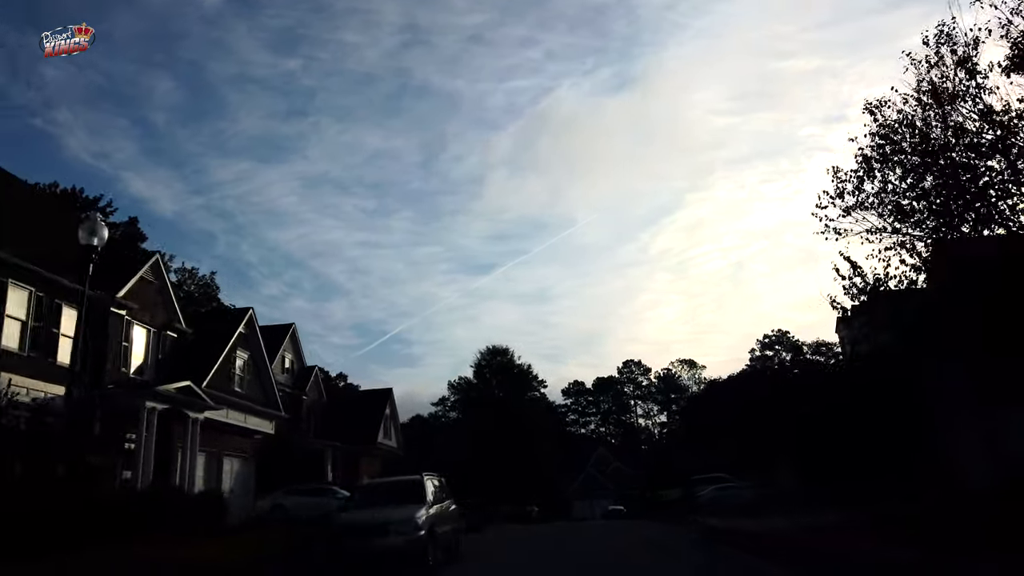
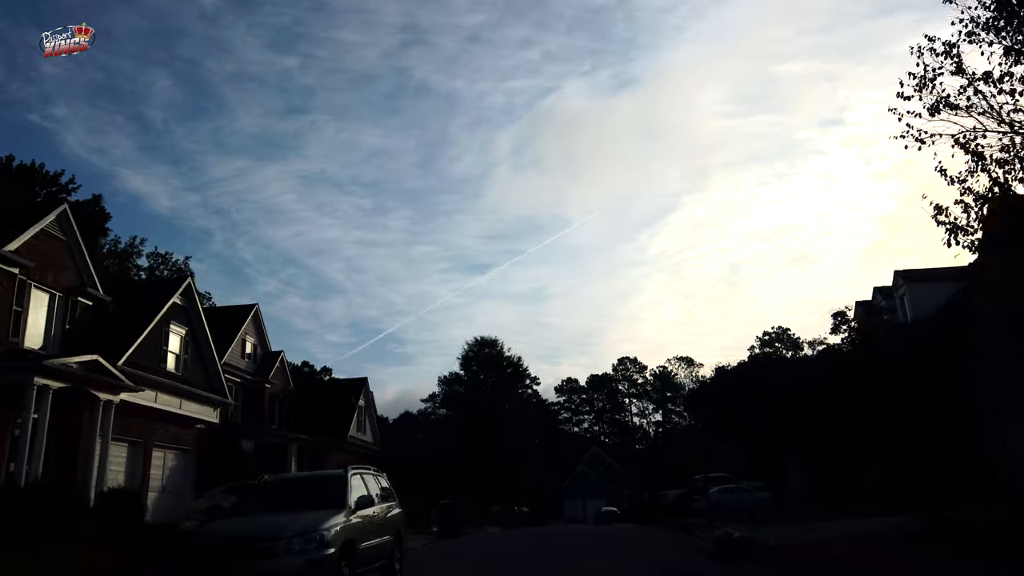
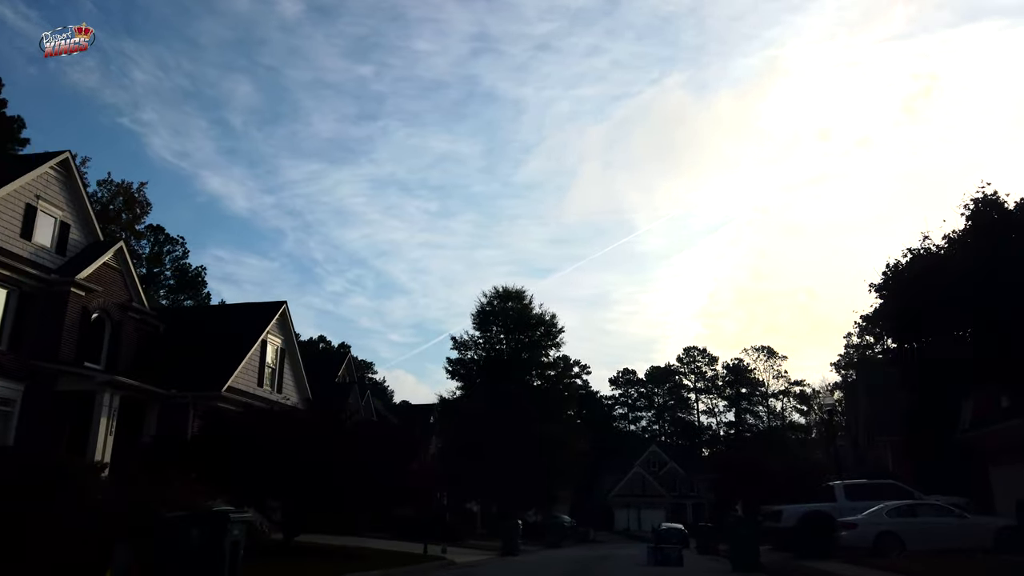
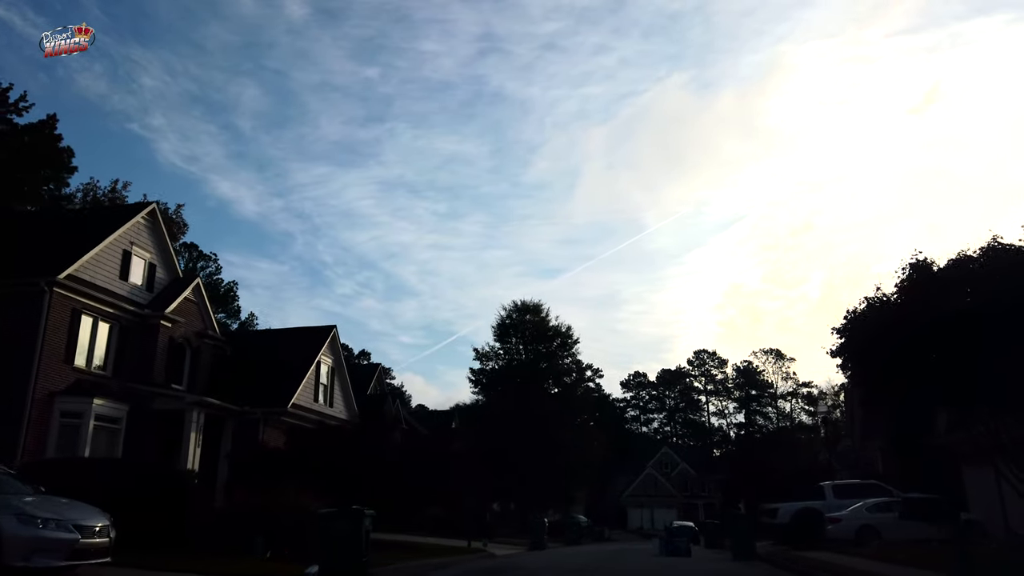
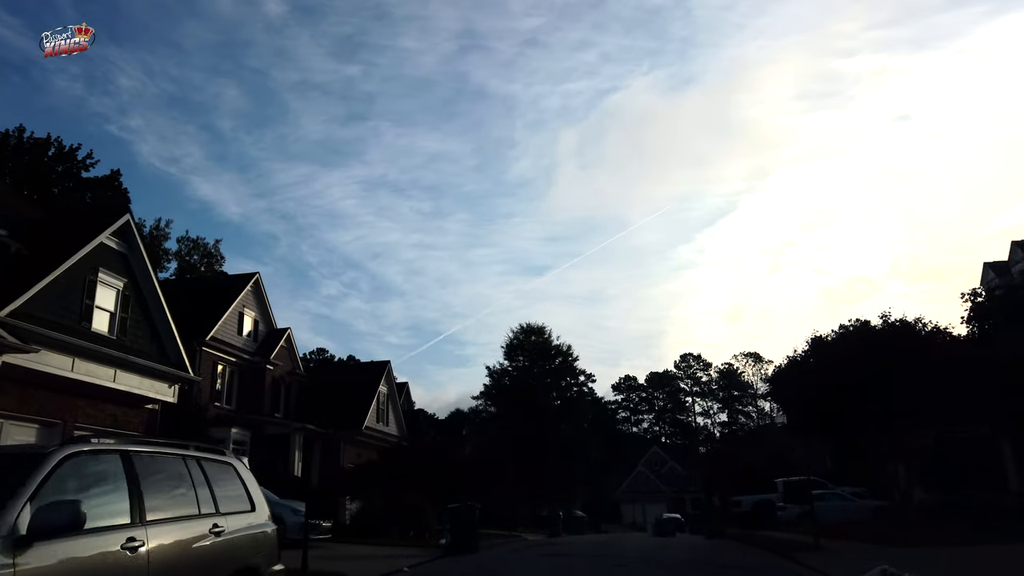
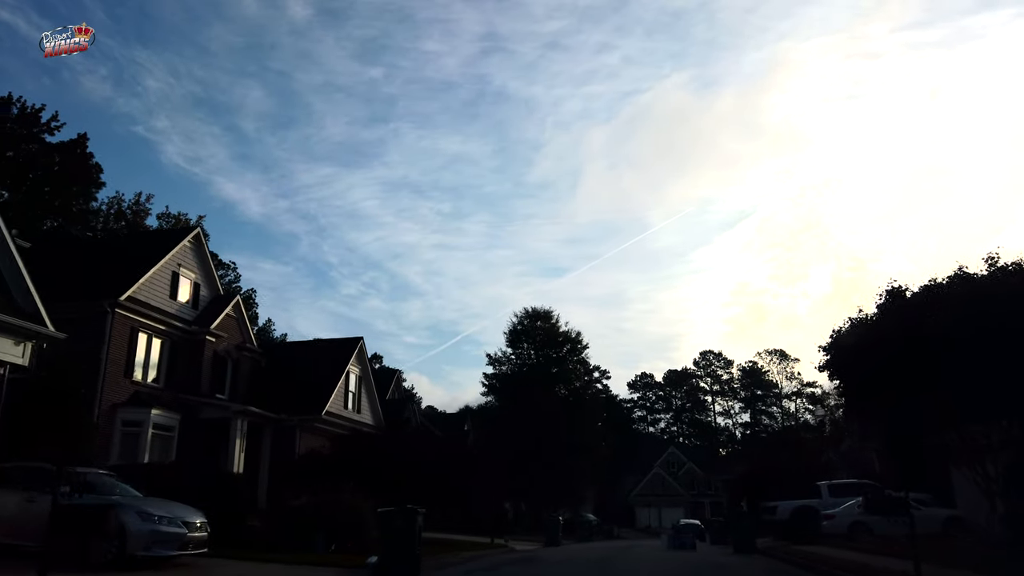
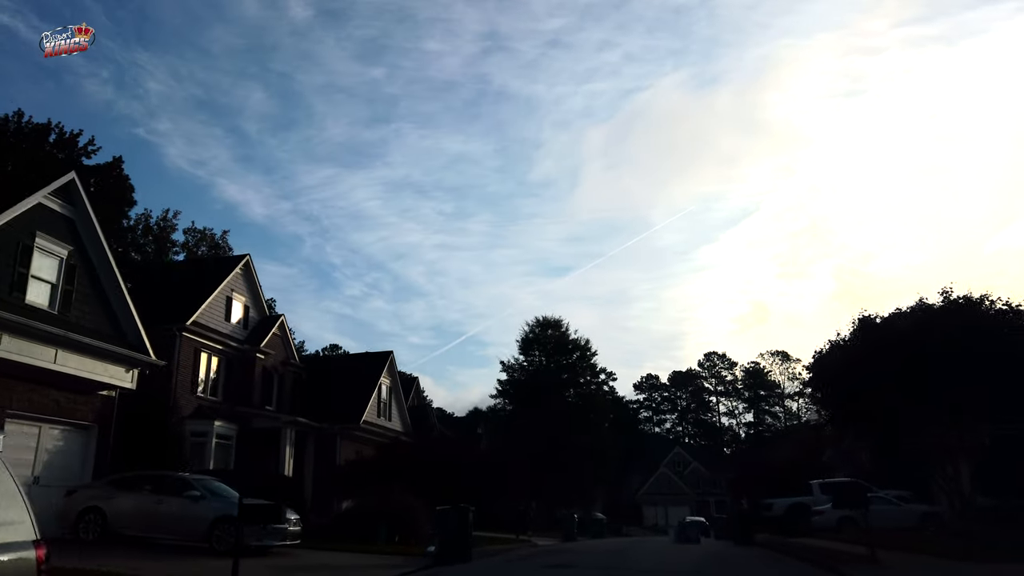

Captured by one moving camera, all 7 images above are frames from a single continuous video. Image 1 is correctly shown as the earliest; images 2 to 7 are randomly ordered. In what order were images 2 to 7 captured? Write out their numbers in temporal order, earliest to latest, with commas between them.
2, 5, 7, 6, 4, 3
